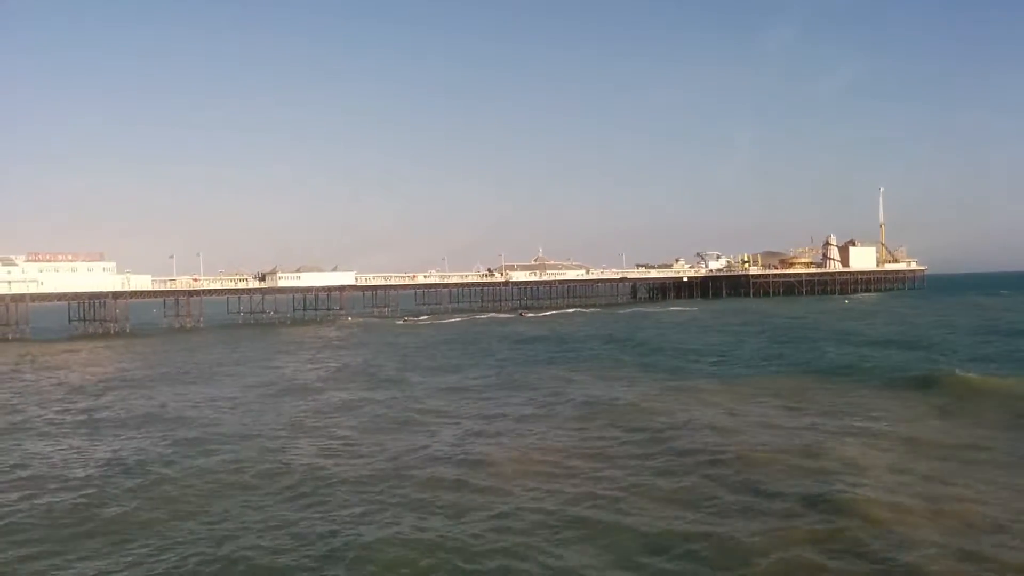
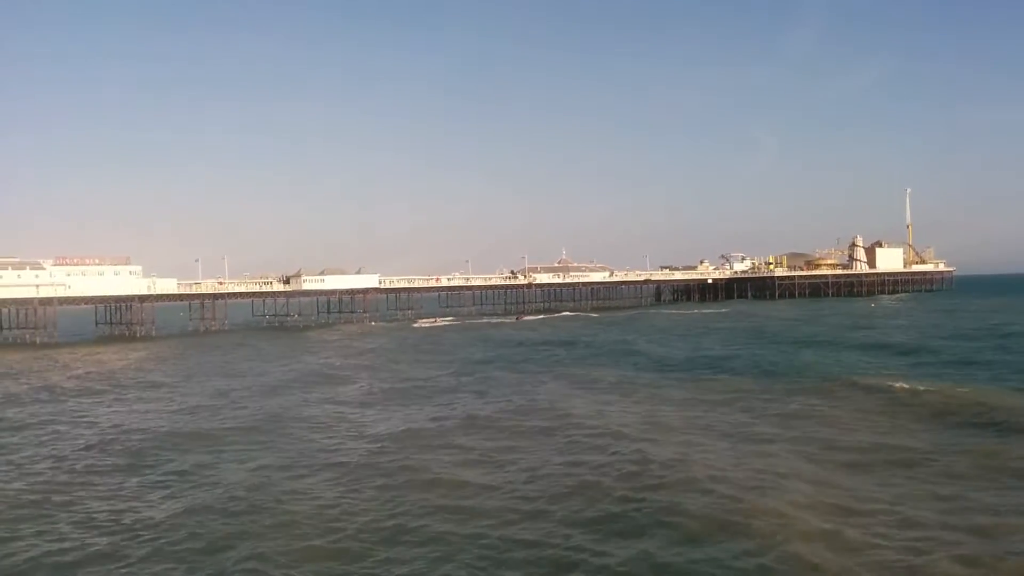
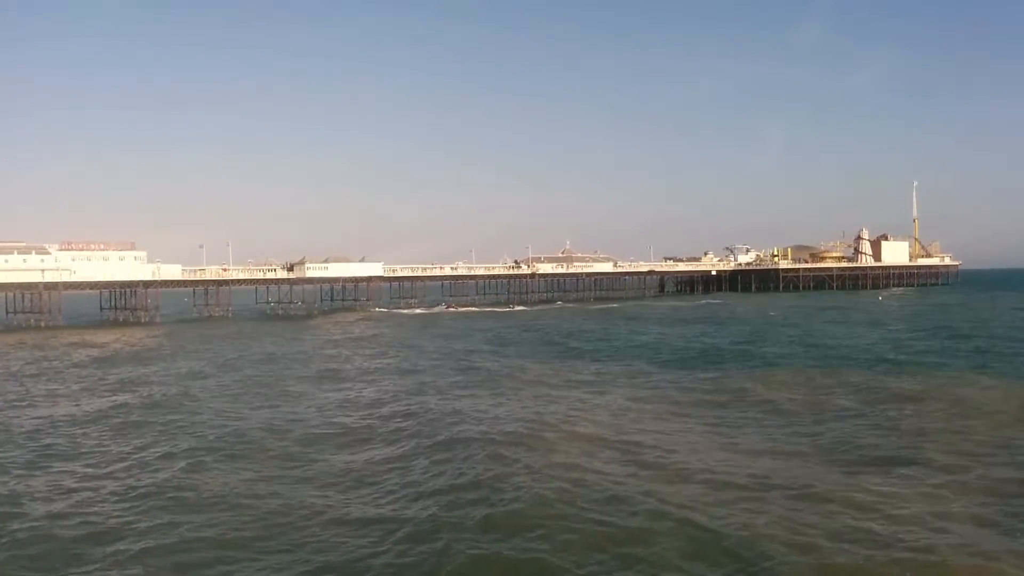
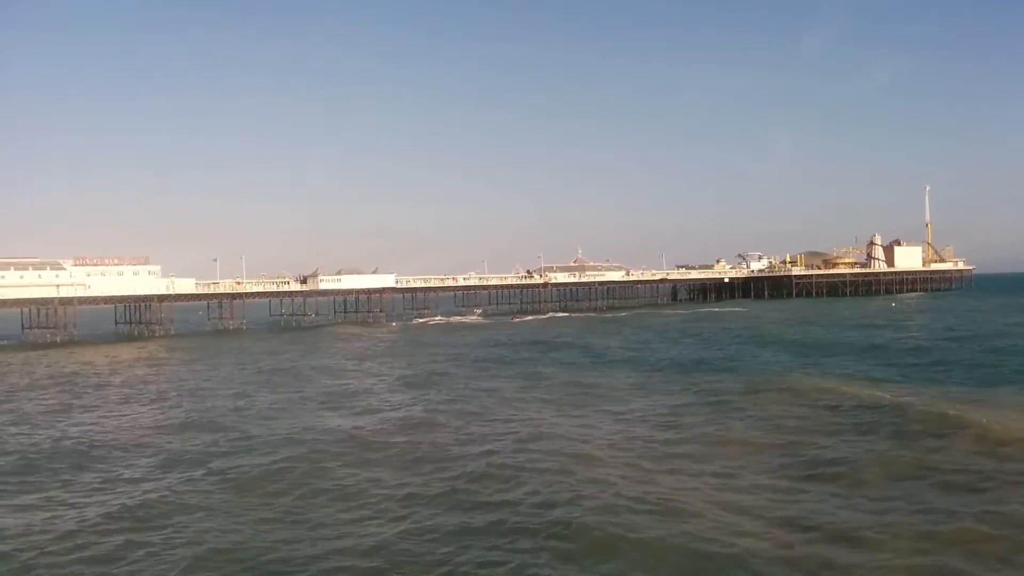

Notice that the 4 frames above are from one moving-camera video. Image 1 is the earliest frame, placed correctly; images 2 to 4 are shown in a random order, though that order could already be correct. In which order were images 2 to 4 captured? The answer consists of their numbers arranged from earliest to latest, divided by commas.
2, 4, 3
